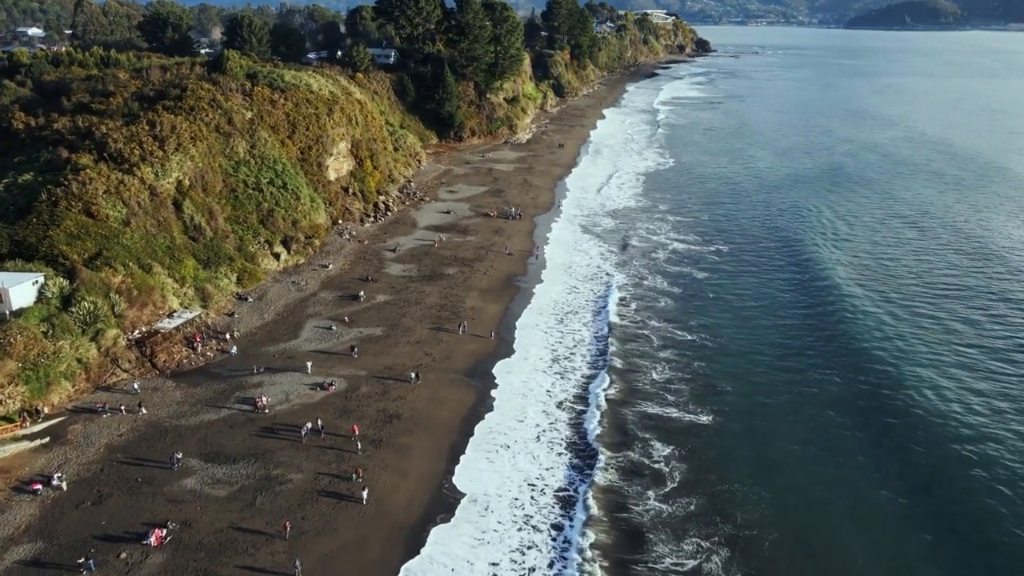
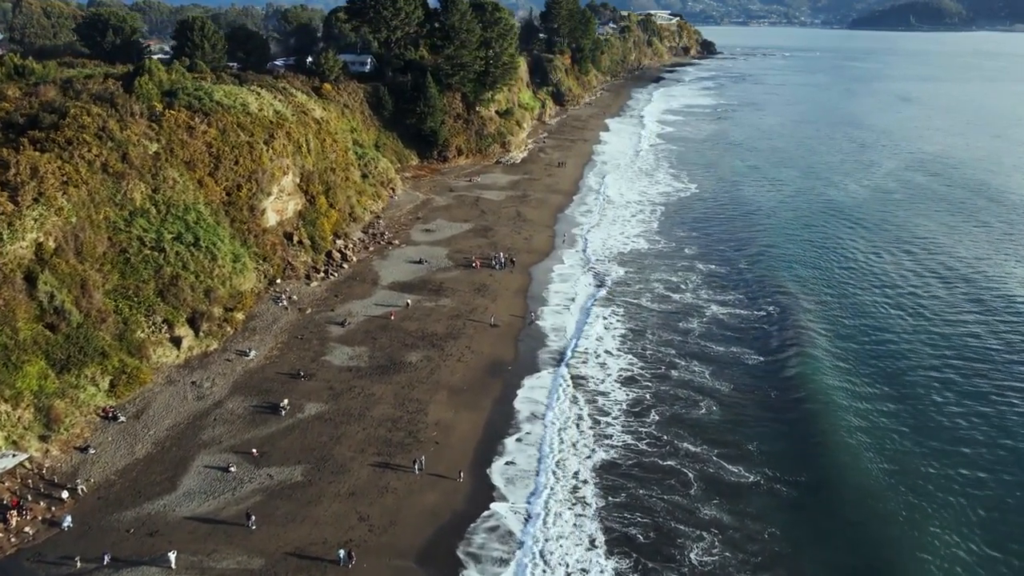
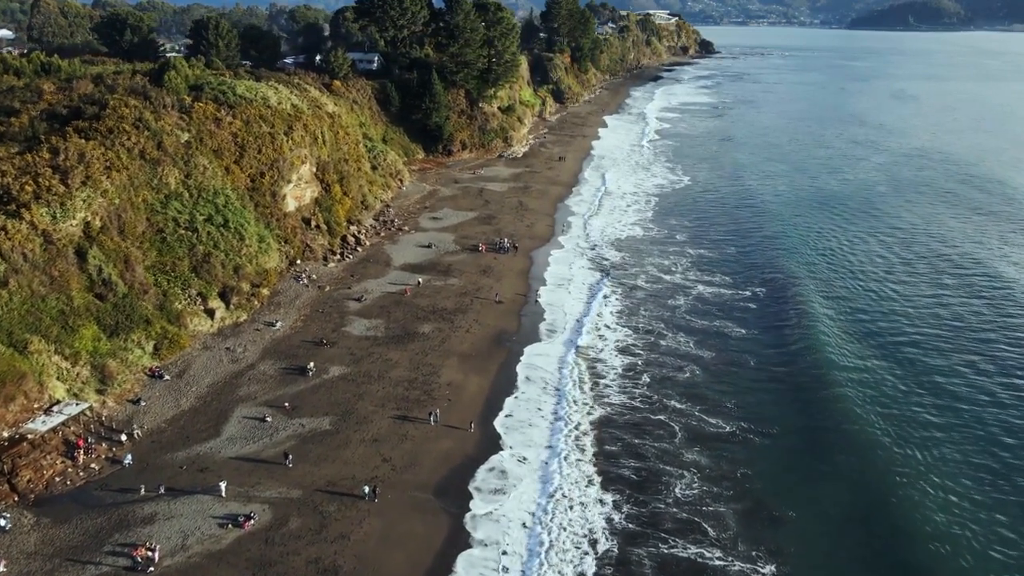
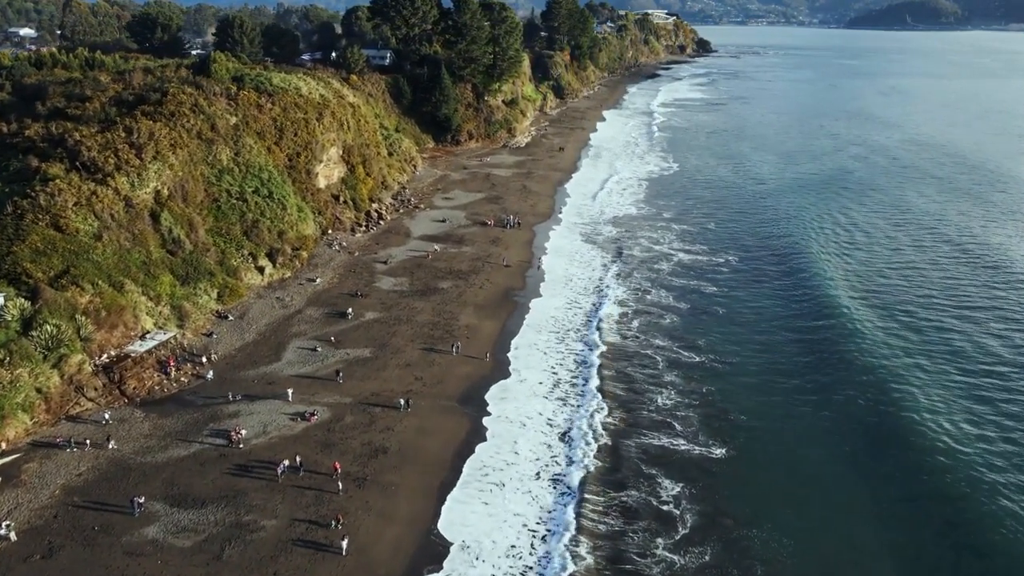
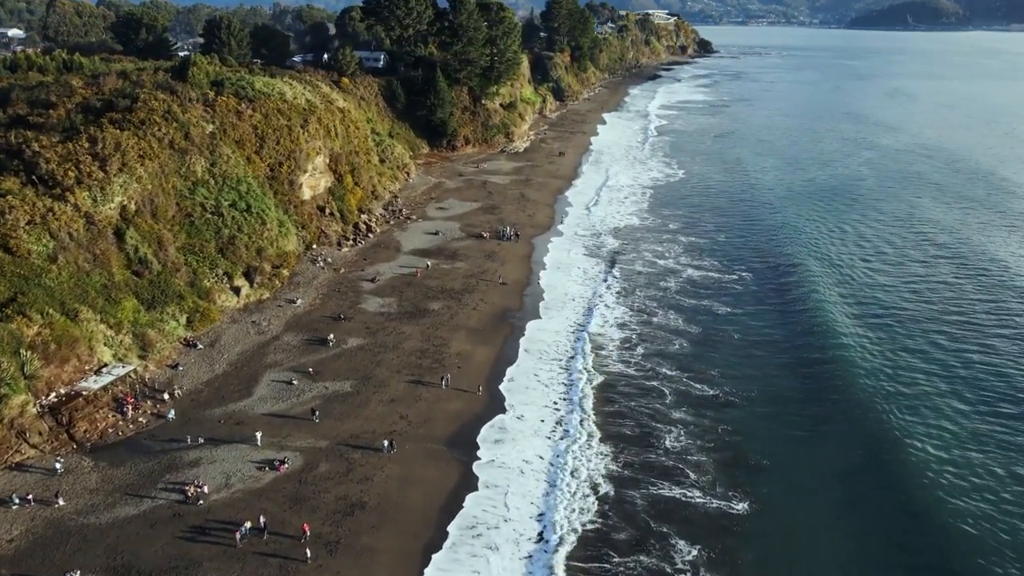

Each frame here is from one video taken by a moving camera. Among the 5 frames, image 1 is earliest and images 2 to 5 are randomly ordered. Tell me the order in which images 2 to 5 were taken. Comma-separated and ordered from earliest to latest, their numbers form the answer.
4, 5, 3, 2
